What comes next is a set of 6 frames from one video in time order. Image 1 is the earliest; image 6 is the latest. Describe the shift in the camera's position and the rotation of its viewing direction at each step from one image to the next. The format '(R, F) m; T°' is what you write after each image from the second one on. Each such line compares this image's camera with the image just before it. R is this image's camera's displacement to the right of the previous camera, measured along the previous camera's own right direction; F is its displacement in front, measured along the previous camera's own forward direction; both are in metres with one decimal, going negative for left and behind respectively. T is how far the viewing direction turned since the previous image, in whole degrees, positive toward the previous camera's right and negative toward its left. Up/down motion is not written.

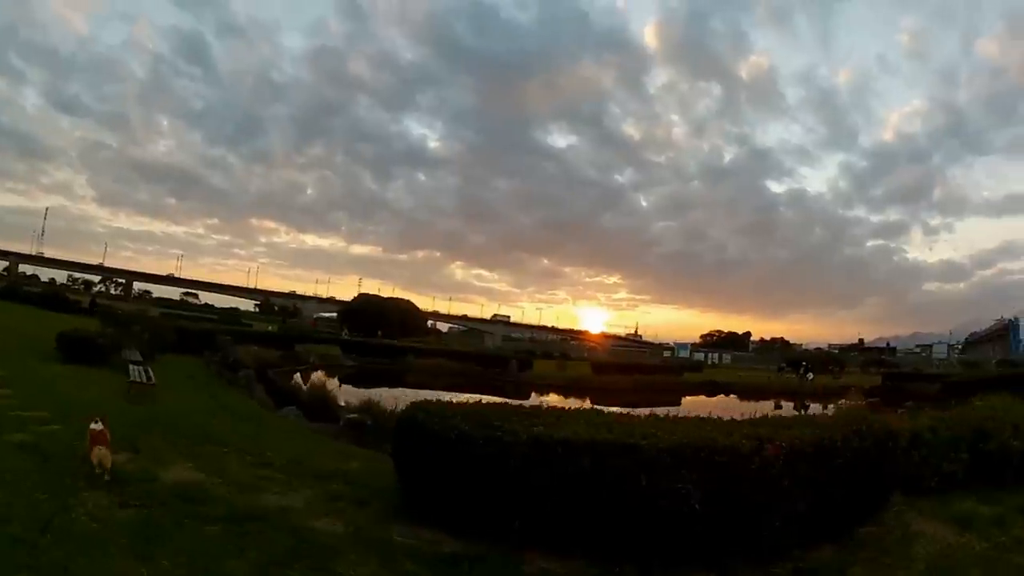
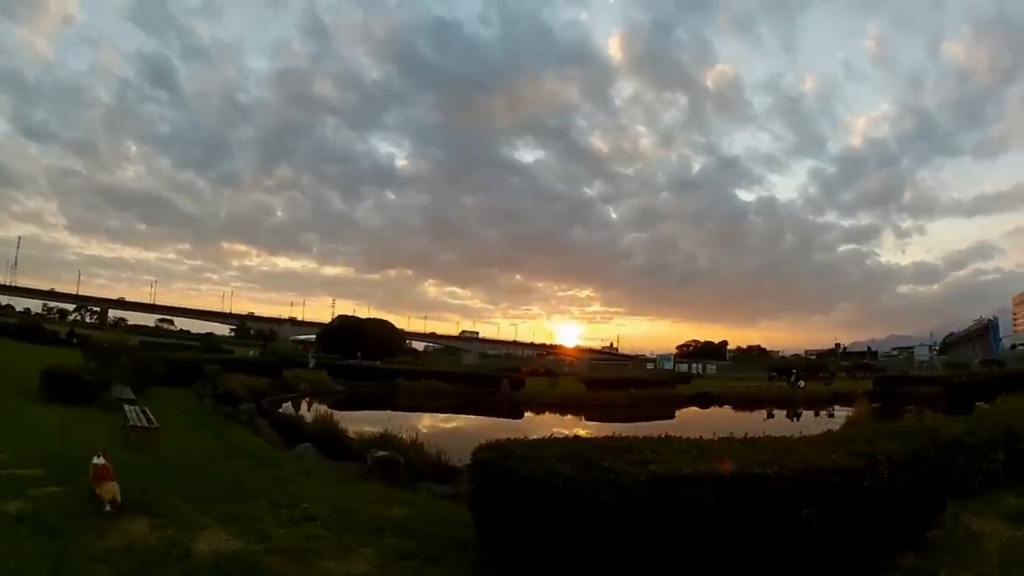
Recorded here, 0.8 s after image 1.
(-1.0, +1.1) m; +2°
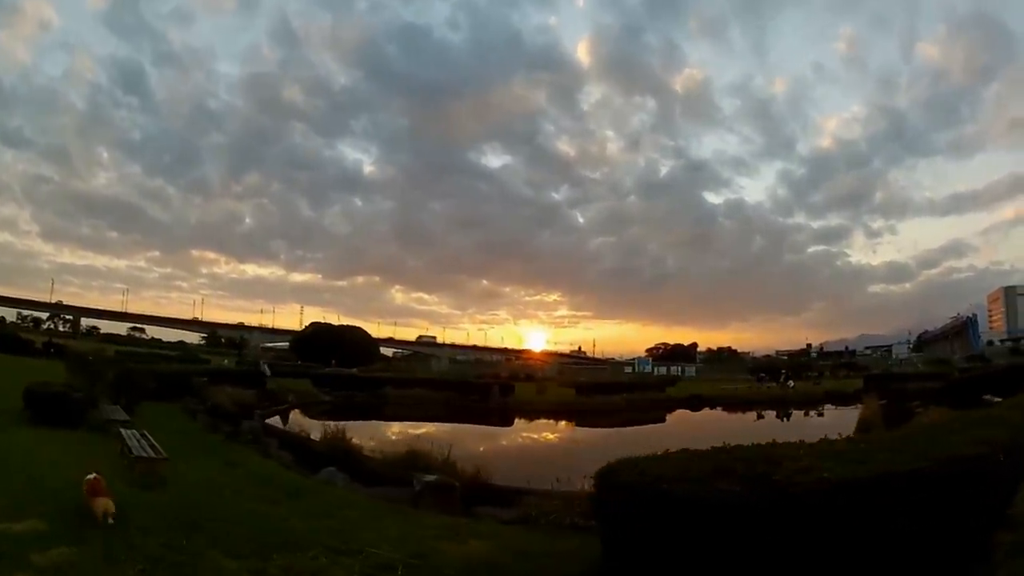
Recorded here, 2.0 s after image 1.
(-1.3, +1.5) m; +2°
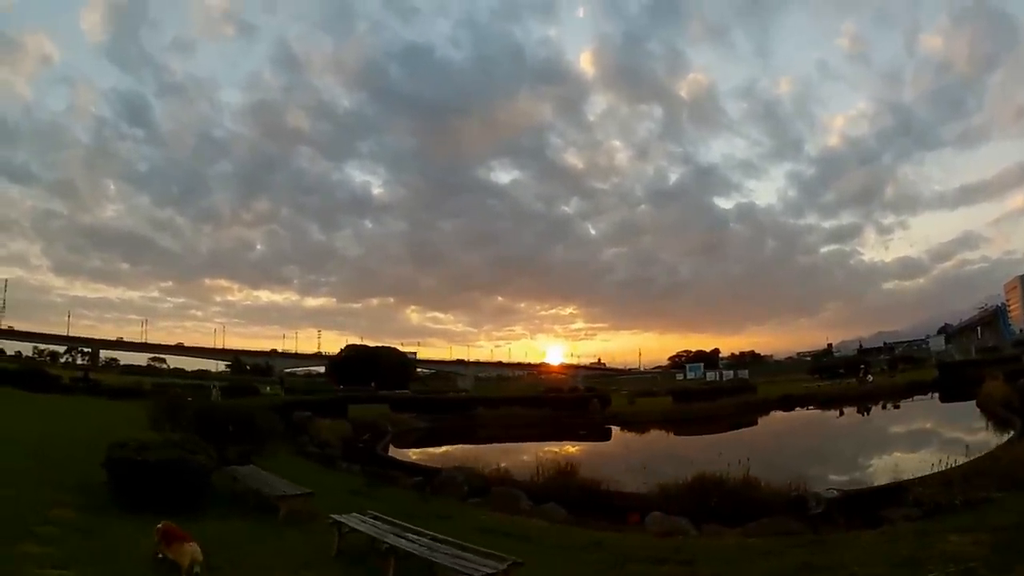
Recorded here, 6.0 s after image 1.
(-4.7, +2.4) m; -1°
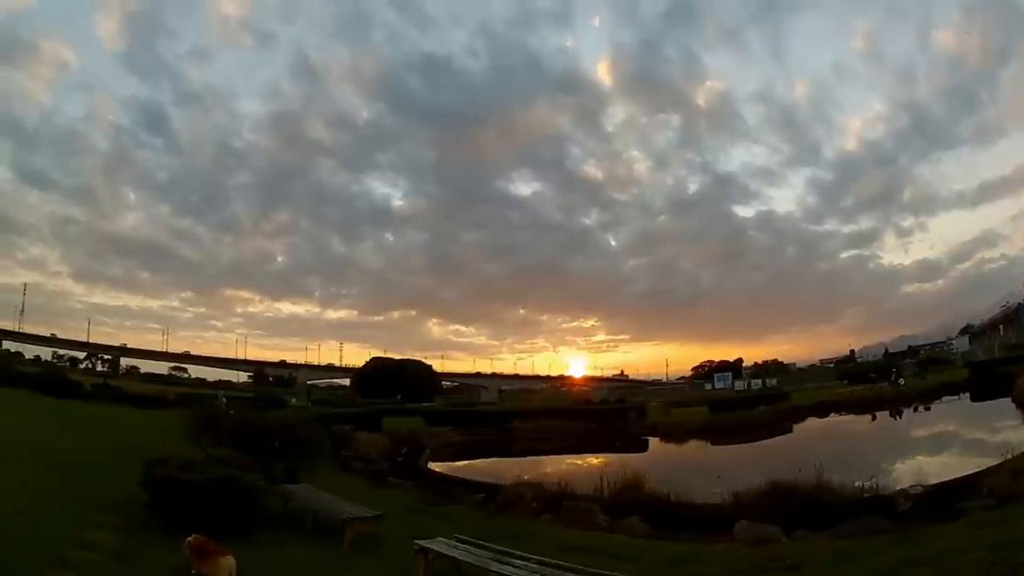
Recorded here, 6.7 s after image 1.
(-0.8, +0.2) m; -2°
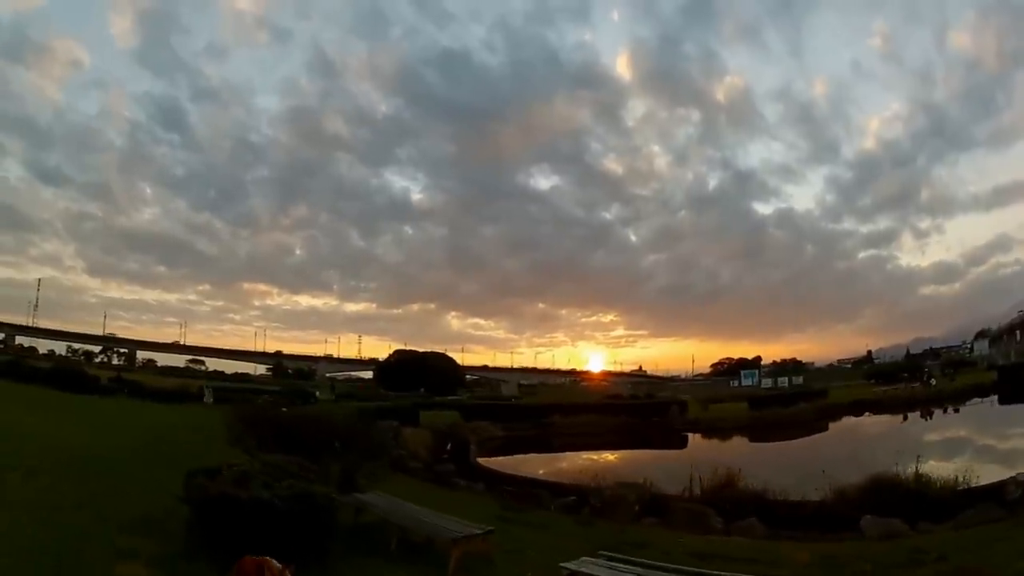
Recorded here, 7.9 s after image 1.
(-1.2, +0.6) m; -1°
